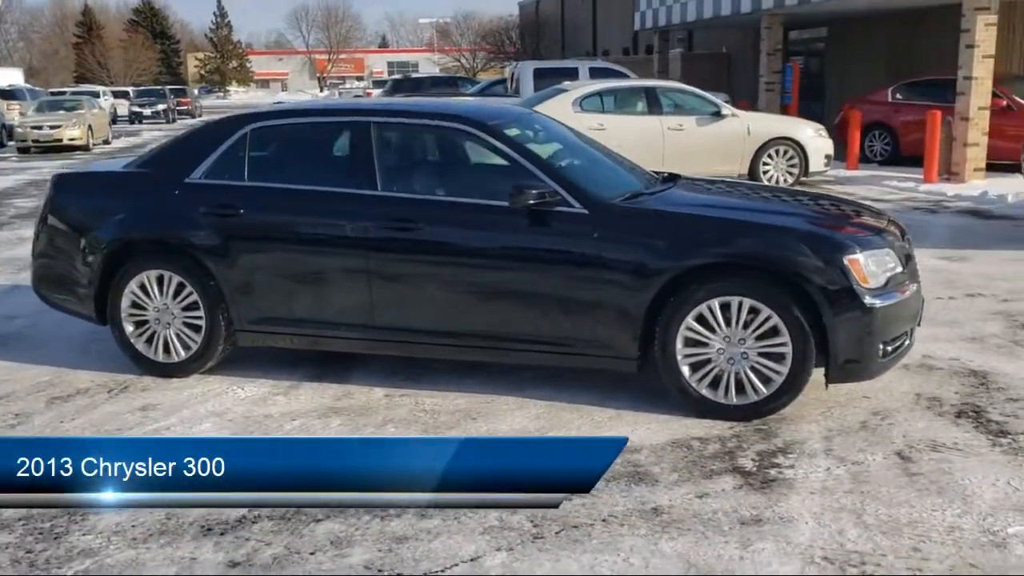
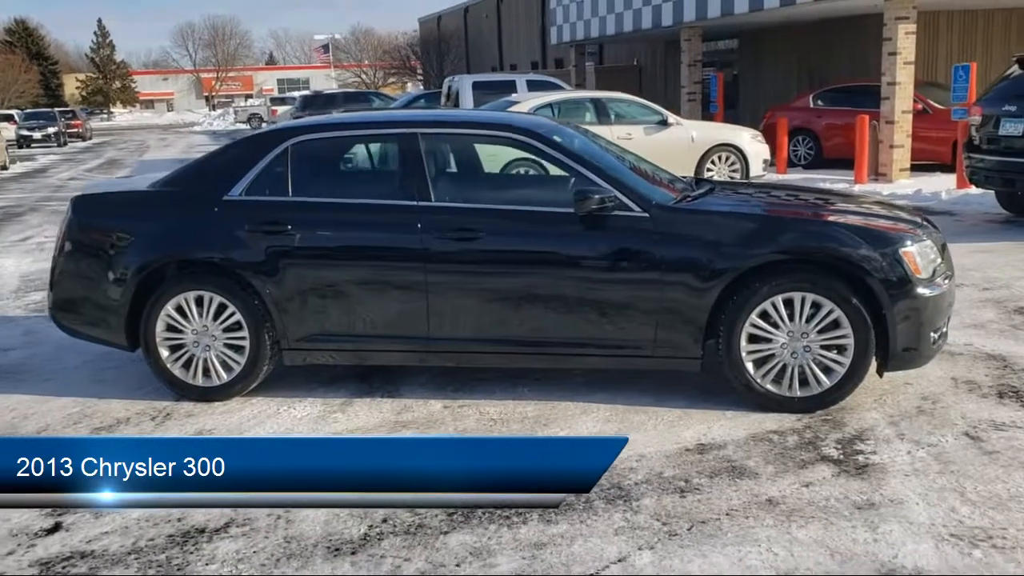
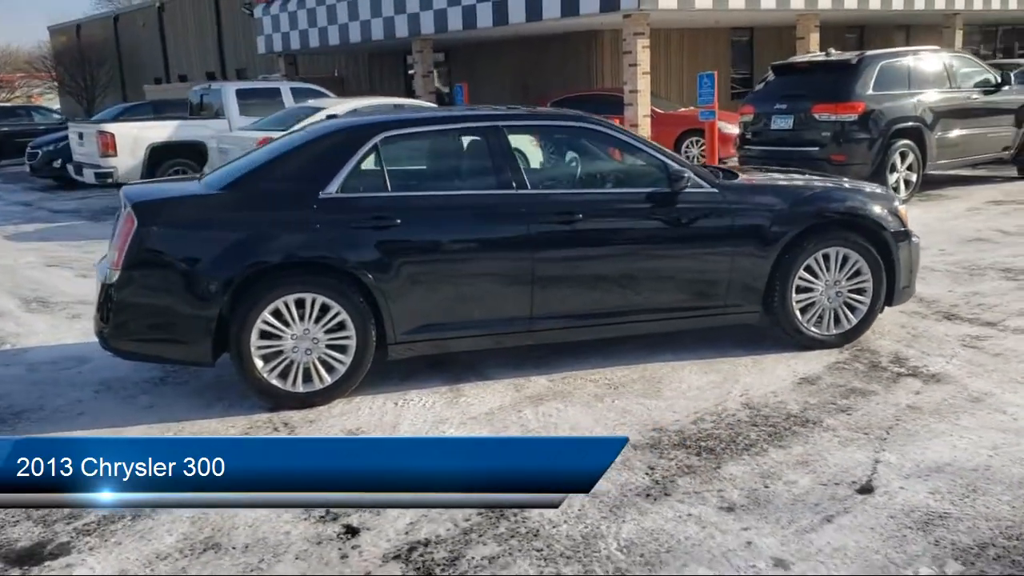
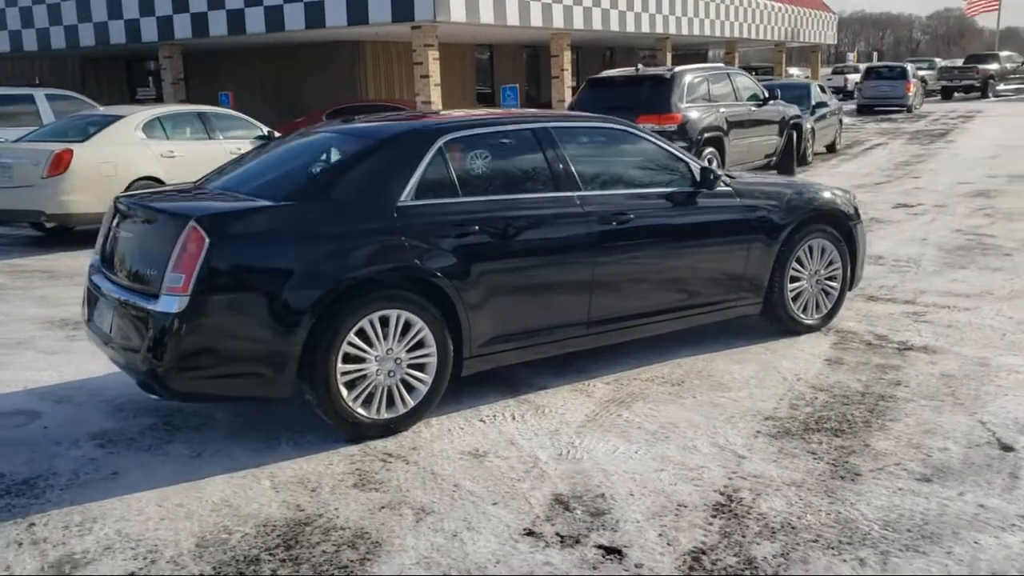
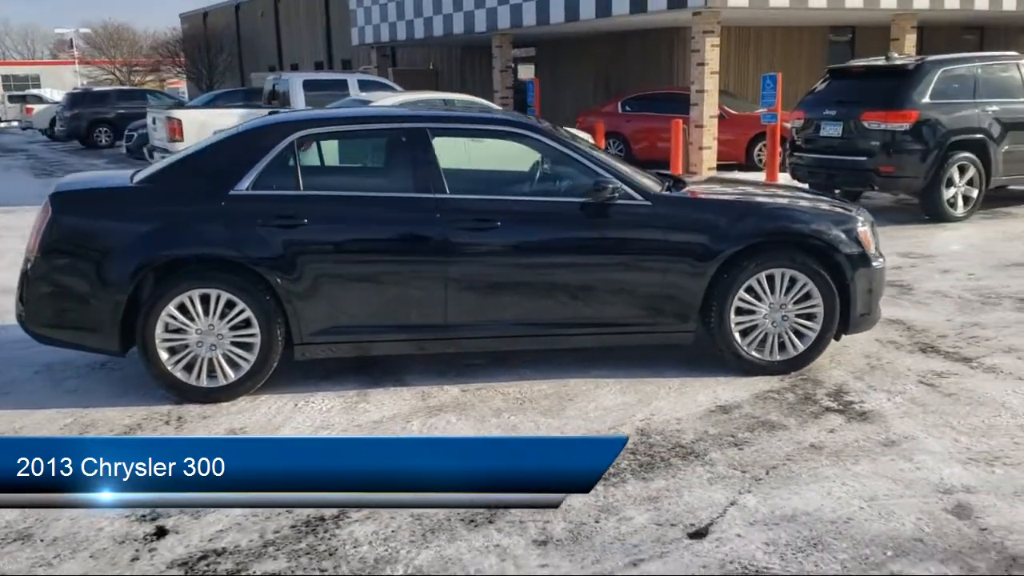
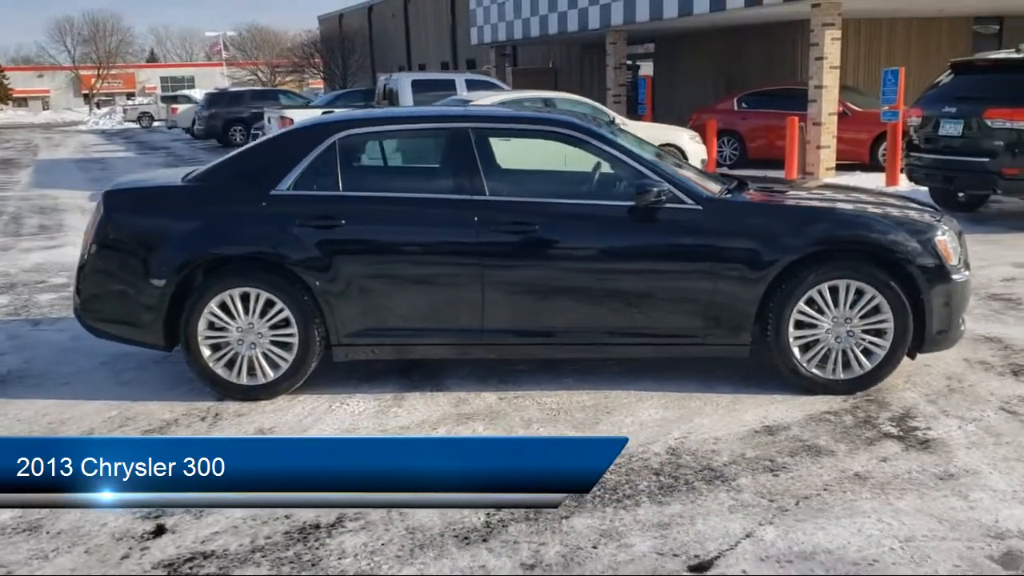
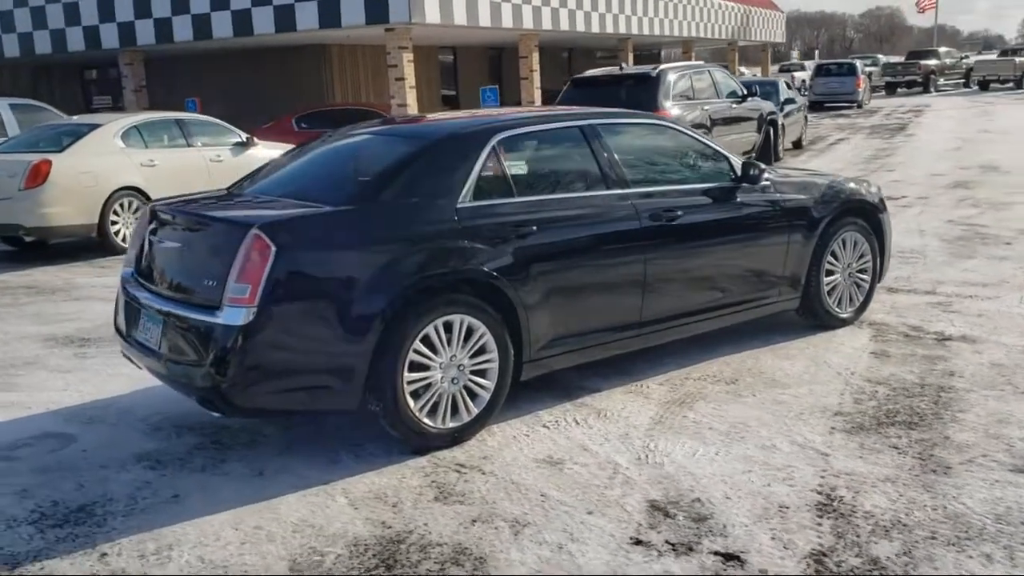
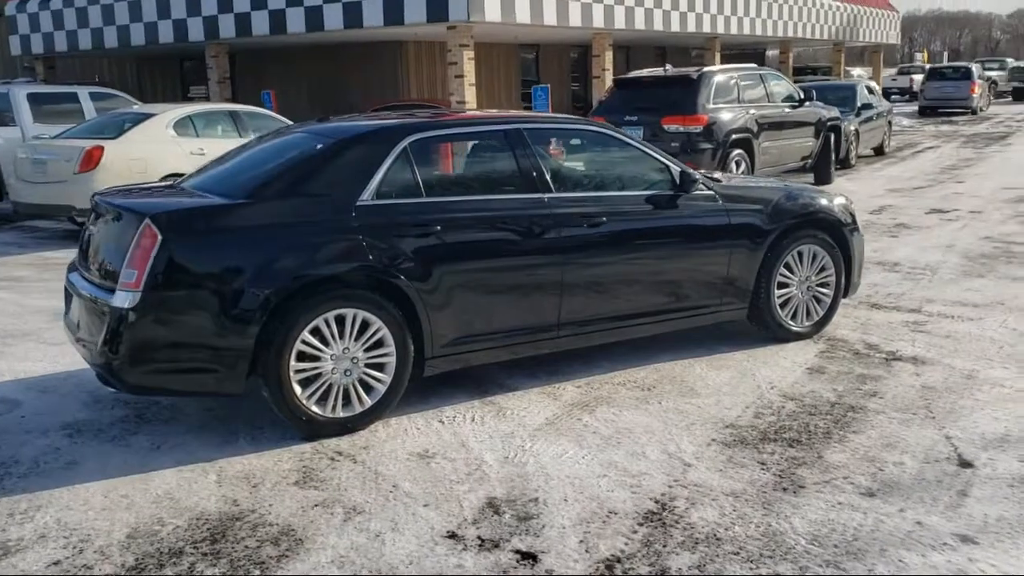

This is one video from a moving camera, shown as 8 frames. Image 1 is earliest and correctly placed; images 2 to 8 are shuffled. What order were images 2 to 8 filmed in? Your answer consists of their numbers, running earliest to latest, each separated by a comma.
2, 6, 5, 3, 8, 4, 7
